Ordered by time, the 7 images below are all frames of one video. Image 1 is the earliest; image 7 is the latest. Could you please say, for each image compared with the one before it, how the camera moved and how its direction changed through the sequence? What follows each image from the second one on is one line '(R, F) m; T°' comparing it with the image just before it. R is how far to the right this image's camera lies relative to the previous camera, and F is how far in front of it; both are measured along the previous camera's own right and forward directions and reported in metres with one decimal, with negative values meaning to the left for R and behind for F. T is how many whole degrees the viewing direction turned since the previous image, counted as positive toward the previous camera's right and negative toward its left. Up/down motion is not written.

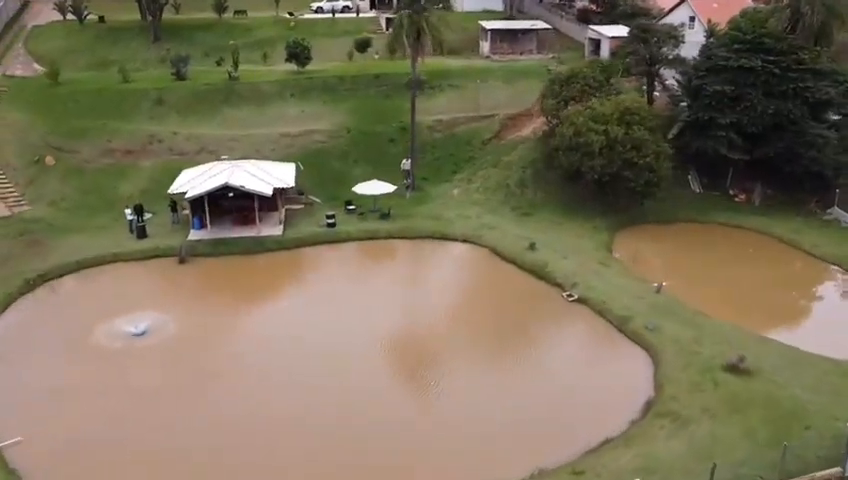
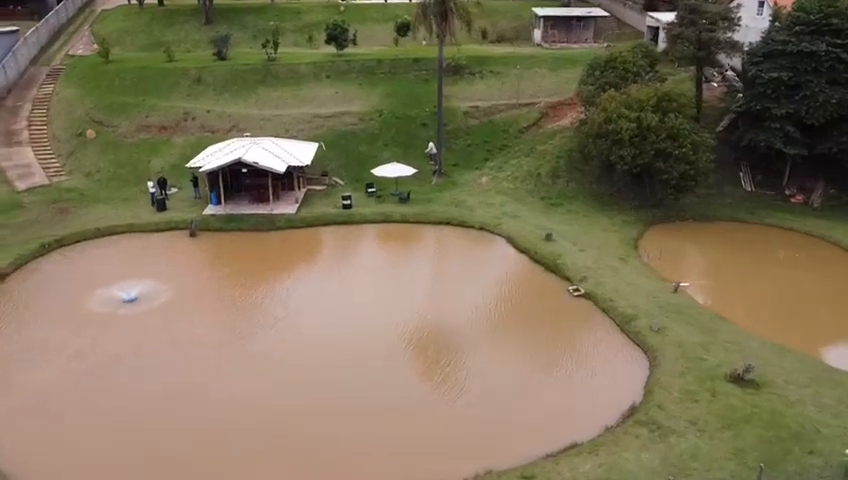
(+4.2, +2.1) m; -7°
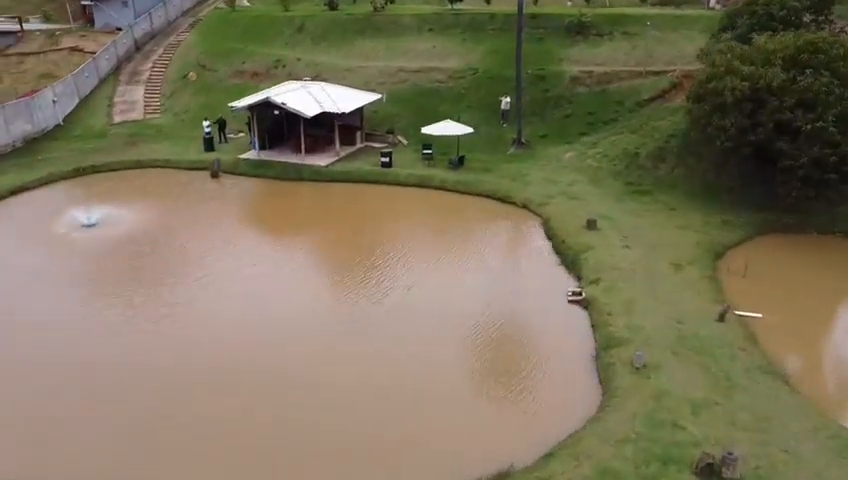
(+9.9, +9.2) m; -20°
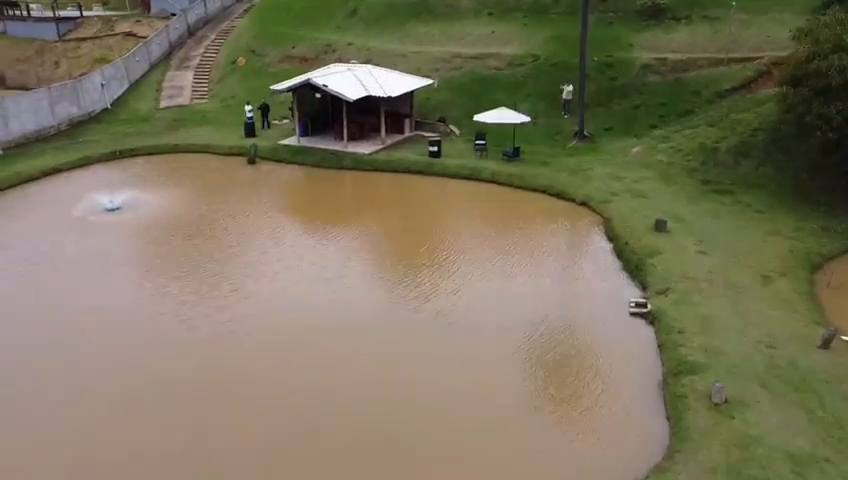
(+0.6, +3.1) m; -5°
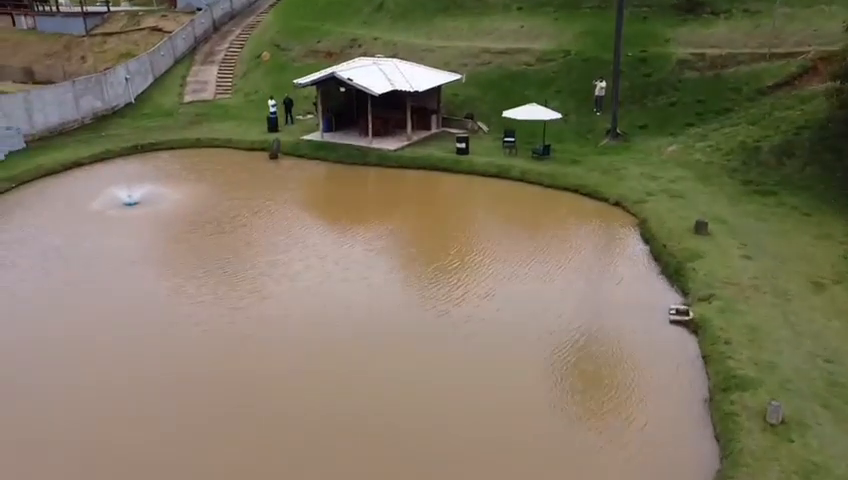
(-0.1, +1.0) m; -2°
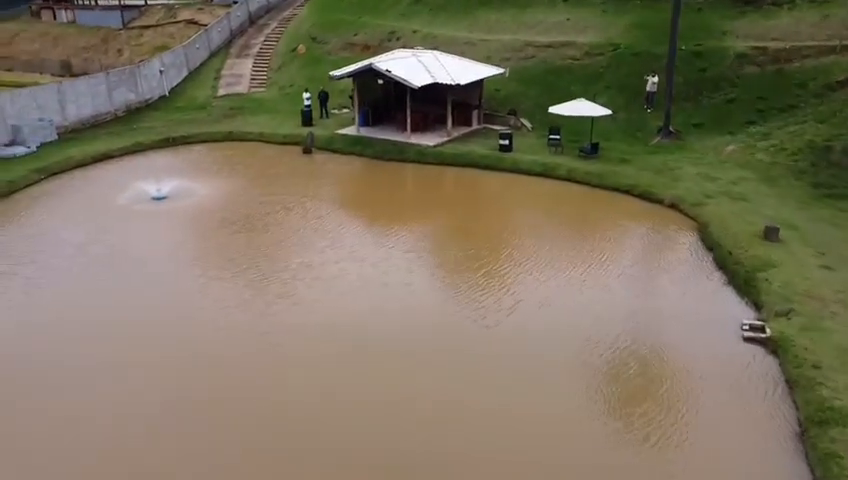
(-0.4, +1.6) m; -3°
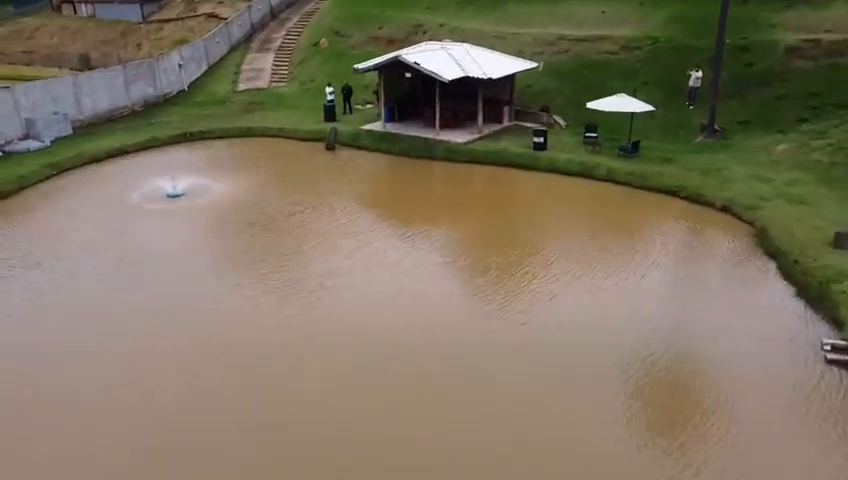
(-0.5, +1.7) m; -1°
